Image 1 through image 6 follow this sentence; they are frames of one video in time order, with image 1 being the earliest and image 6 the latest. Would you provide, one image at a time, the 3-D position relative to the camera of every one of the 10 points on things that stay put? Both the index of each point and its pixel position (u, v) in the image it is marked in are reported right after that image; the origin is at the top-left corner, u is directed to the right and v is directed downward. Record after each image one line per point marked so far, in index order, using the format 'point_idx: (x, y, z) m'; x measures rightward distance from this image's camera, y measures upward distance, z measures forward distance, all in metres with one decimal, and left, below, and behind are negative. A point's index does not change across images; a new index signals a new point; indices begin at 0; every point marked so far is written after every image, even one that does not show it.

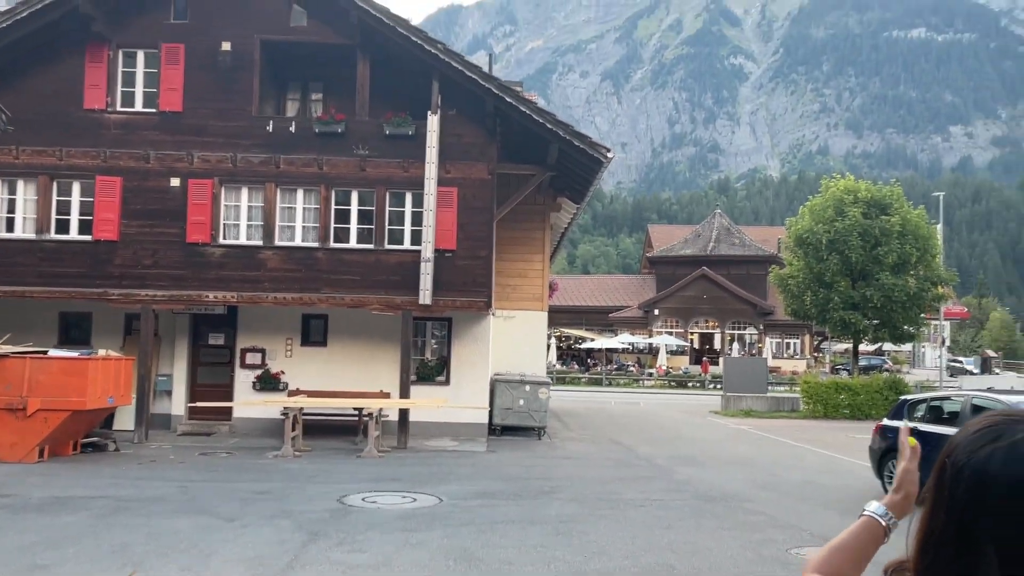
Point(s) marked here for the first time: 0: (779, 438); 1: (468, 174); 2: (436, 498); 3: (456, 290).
0: (+6.2, -3.5, +19.4) m
1: (-0.9, +2.3, +16.5) m
2: (-1.0, -2.8, +11.0) m
3: (-1.1, 0.0, +16.5) m
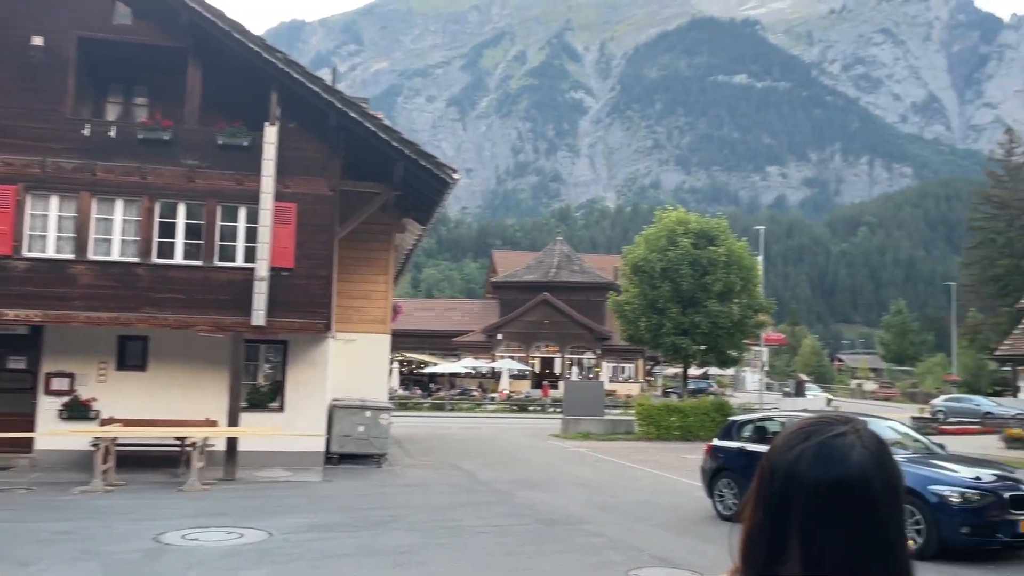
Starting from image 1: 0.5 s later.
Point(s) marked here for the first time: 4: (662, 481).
0: (+2.5, -4.1, +19.8) m
1: (-3.9, +1.9, +15.8) m
2: (-3.0, -3.0, +10.2) m
3: (-4.1, -0.4, +15.7) m
4: (+2.9, -3.7, +15.9) m
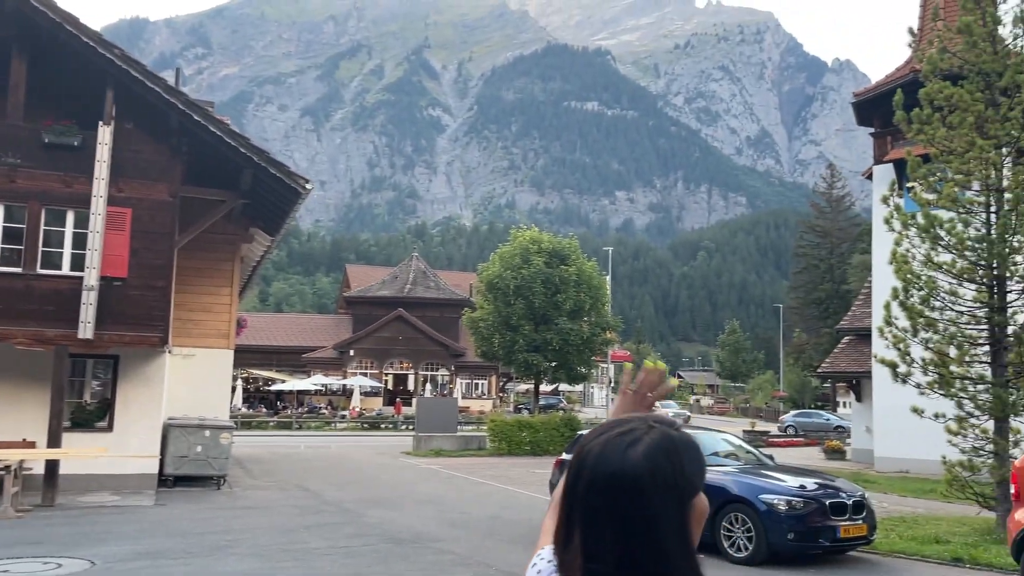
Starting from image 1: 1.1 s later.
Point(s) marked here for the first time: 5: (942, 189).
0: (-1.0, -4.5, +19.8) m
1: (-6.5, +1.7, +14.9) m
2: (-4.8, -3.1, +9.4) m
3: (-6.8, -0.6, +14.7) m
4: (0.0, -4.0, +16.0) m
5: (+6.2, +1.4, +12.0) m
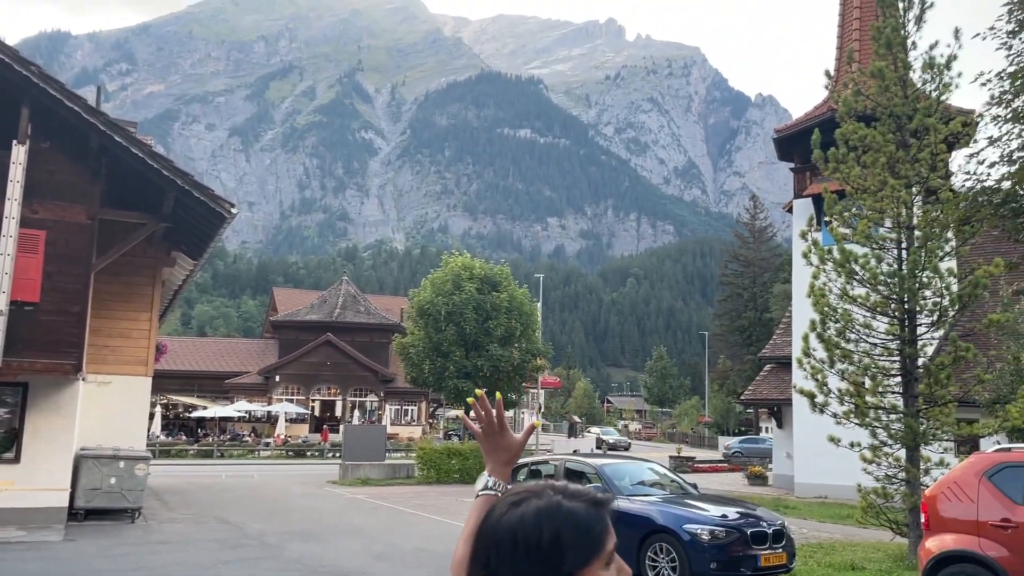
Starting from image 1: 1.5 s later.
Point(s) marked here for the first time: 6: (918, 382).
0: (-2.7, -5.1, +19.5) m
1: (-7.8, +1.2, +14.3) m
2: (-5.6, -3.4, +8.8) m
3: (-8.0, -1.0, +14.0) m
4: (-1.4, -4.5, +15.8) m
5: (+5.2, +1.0, +12.6) m
6: (+5.9, -1.4, +12.1) m
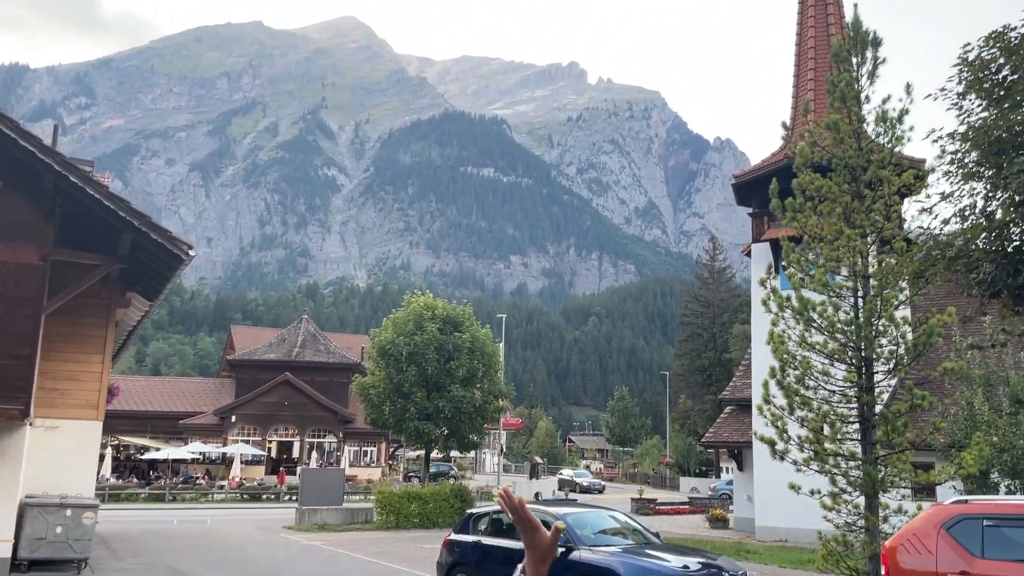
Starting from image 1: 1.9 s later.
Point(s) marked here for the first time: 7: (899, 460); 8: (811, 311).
0: (-3.6, -6.1, +19.0) m
1: (-8.4, +0.5, +14.0) m
2: (-6.0, -3.9, +8.4) m
3: (-8.6, -1.7, +13.5) m
4: (-2.1, -5.4, +15.5) m
5: (+4.6, +0.2, +12.8) m
6: (+5.3, -2.1, +12.2) m
7: (+5.5, -2.5, +11.9) m
8: (+4.5, -0.4, +12.5) m
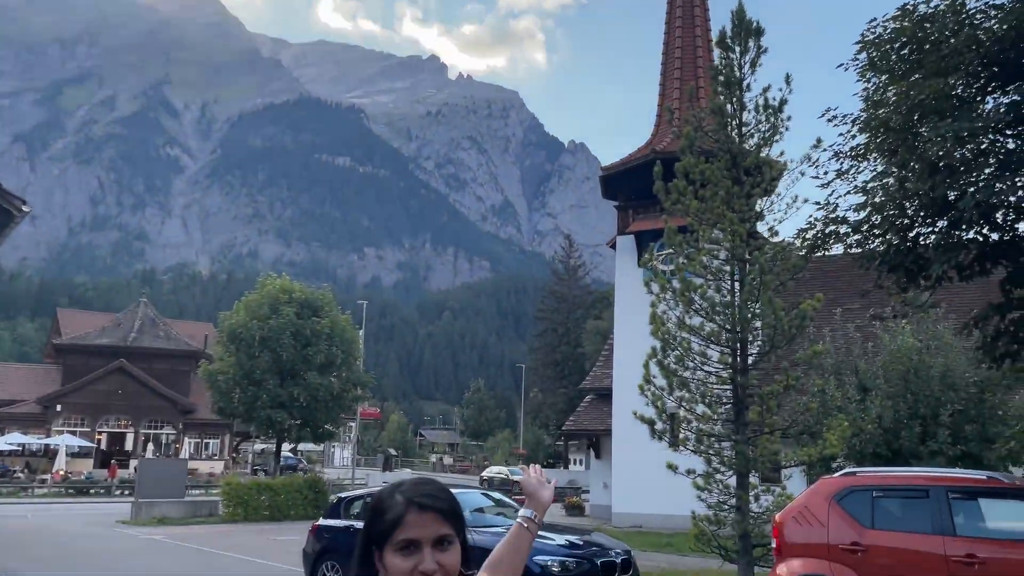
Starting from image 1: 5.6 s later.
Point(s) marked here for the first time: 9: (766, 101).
0: (-6.6, -5.5, +17.6) m
1: (-10.2, +1.2, +11.8) m
2: (-7.0, -3.3, +6.7) m
3: (-10.4, -1.0, +11.3) m
4: (-4.5, -4.8, +14.4) m
5: (+2.8, +0.5, +12.9) m
6: (+3.5, -1.8, +12.4) m
7: (+3.8, -2.2, +12.2) m
8: (+2.7, -0.1, +12.6) m
9: (+4.1, +3.0, +13.5) m
